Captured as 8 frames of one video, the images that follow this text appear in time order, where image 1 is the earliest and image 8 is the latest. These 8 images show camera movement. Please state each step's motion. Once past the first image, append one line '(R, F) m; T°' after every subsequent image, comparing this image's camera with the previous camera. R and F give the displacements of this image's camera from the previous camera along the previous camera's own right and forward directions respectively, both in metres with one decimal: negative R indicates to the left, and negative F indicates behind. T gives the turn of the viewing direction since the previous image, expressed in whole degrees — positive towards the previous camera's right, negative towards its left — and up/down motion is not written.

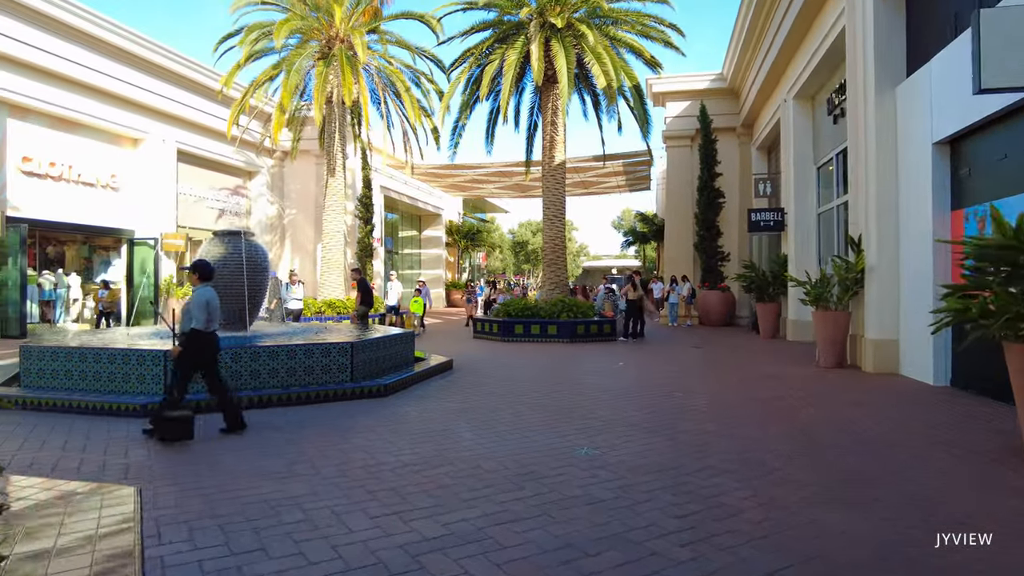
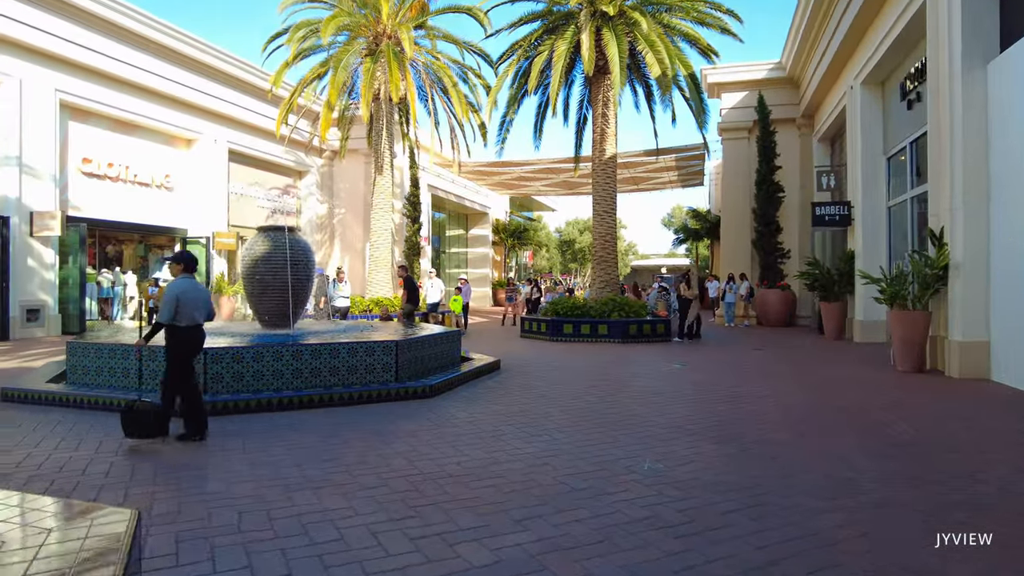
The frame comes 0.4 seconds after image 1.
(-0.1, +0.4) m; -4°
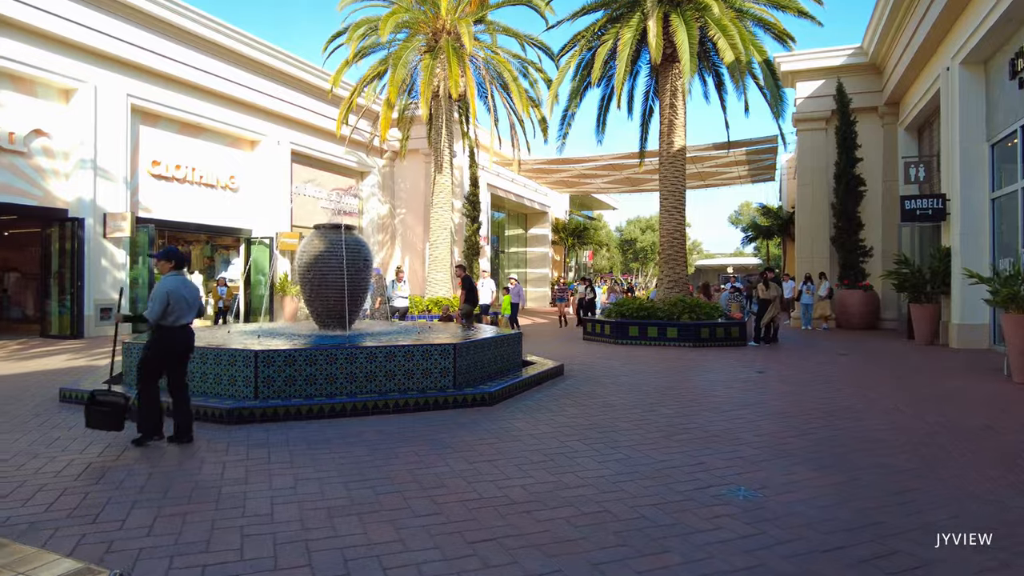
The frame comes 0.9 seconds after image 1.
(-0.1, +0.5) m; -5°
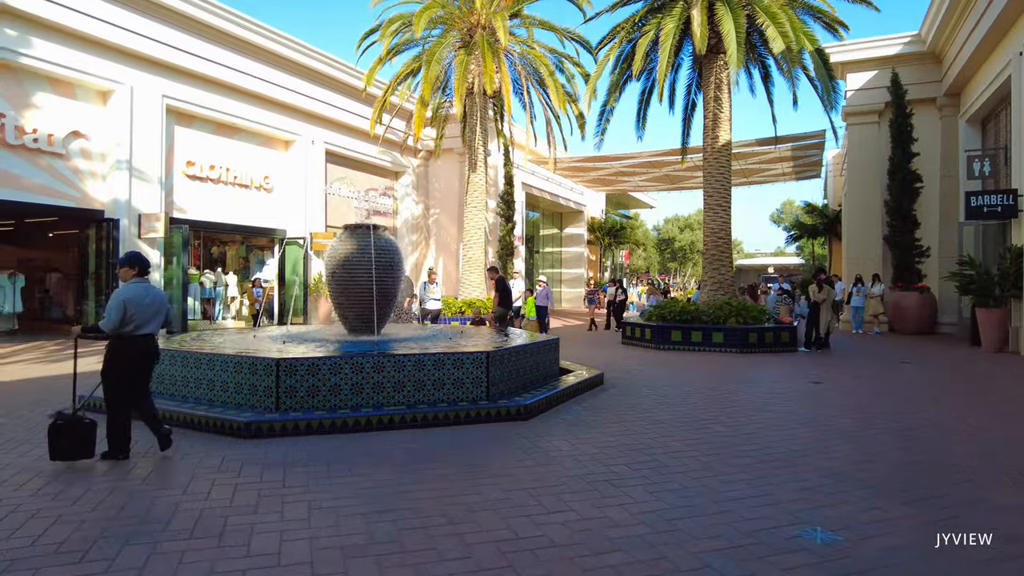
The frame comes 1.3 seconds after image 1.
(0.0, +0.5) m; -3°
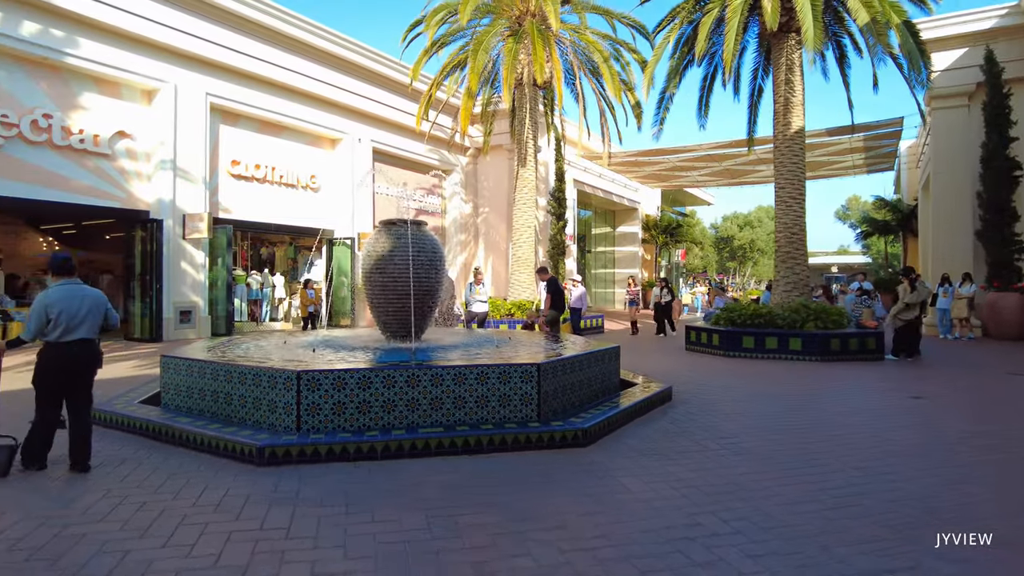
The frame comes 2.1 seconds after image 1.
(0.0, +0.9) m; -4°
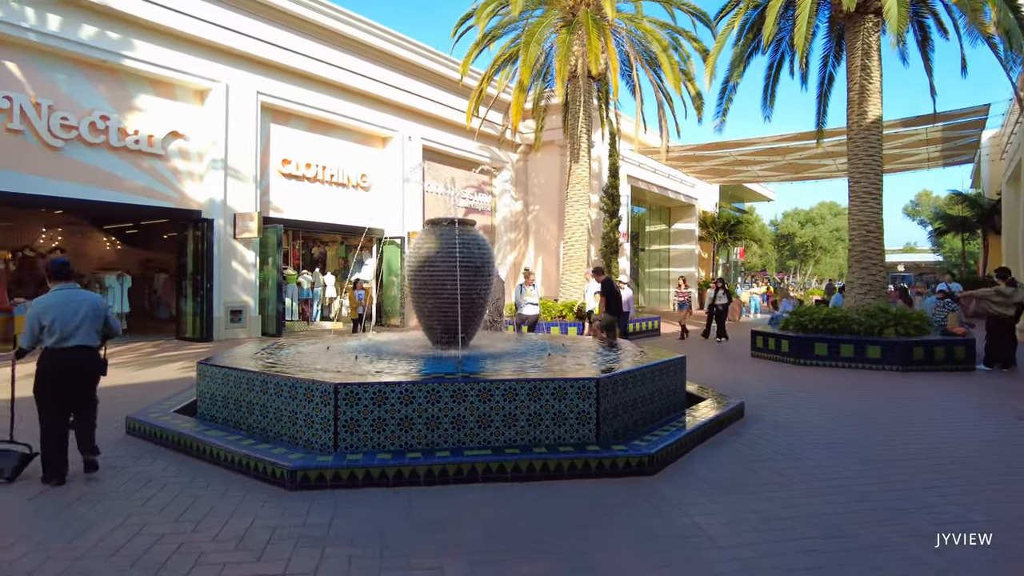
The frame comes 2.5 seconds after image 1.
(0.0, +0.5) m; -4°
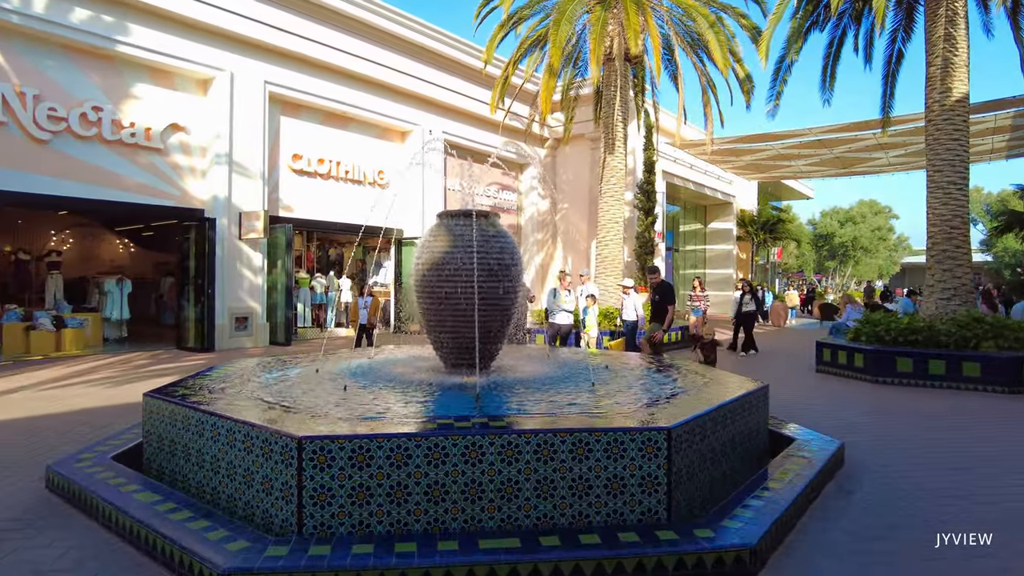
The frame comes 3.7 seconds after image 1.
(-0.1, +1.4) m; -2°
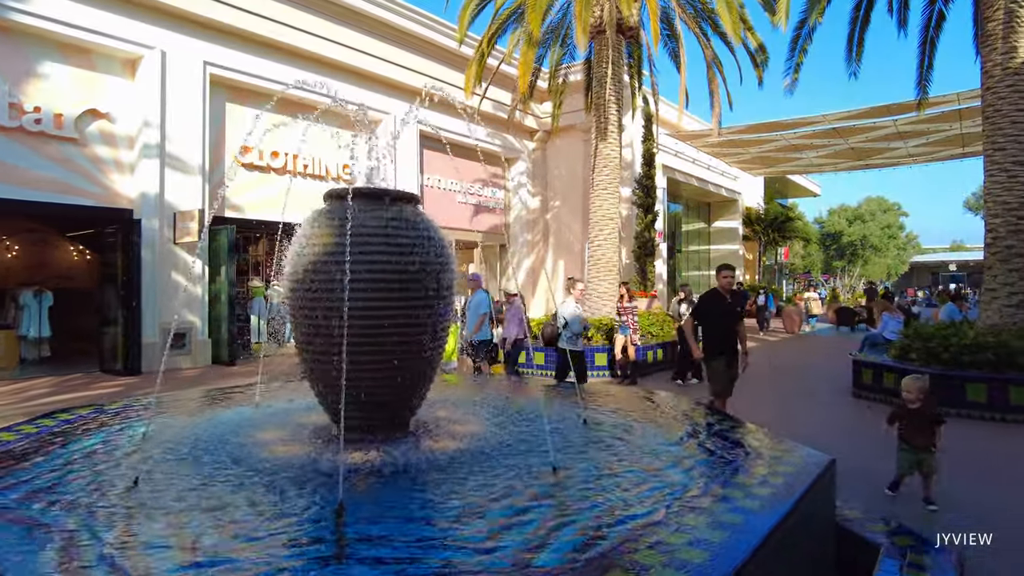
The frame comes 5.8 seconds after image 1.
(+0.5, +2.0) m; 0°
